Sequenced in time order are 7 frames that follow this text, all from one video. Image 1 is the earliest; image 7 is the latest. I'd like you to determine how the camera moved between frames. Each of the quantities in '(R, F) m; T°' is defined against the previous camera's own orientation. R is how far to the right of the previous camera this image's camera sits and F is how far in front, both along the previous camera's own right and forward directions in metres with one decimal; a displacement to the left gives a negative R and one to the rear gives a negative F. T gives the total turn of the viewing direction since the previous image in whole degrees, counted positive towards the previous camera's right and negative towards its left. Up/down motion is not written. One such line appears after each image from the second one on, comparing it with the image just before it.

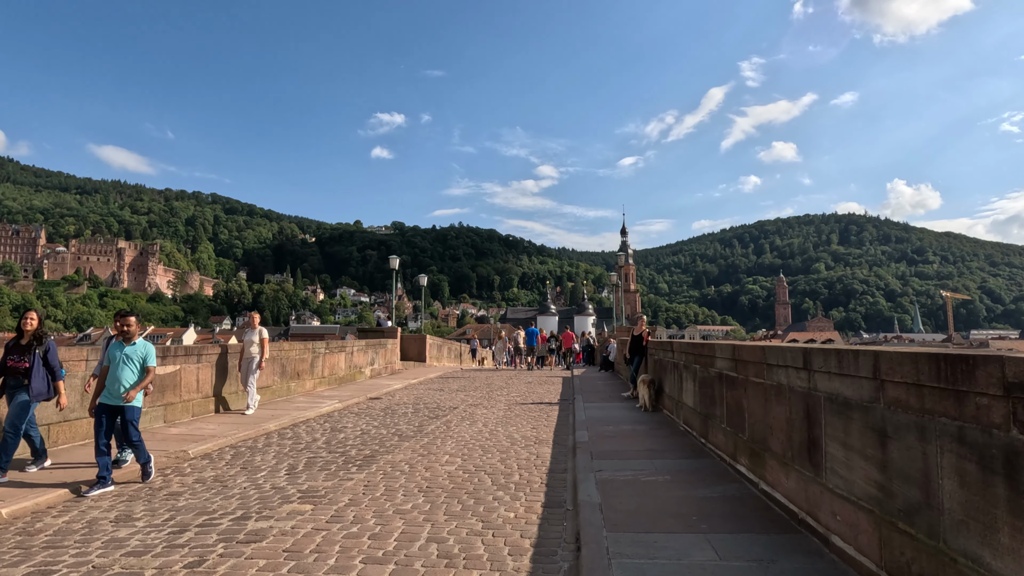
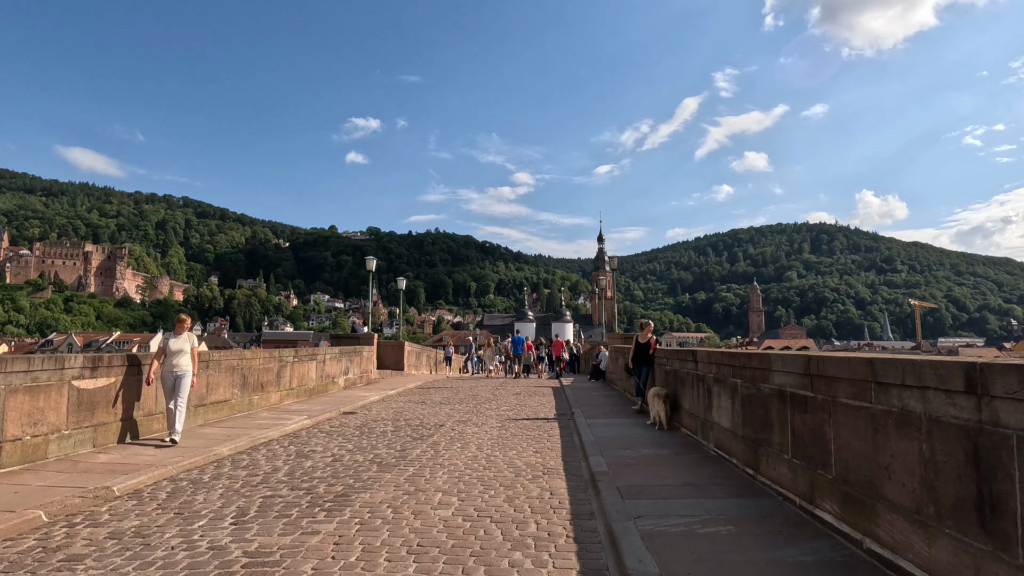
(-0.3, +1.1) m; +2°
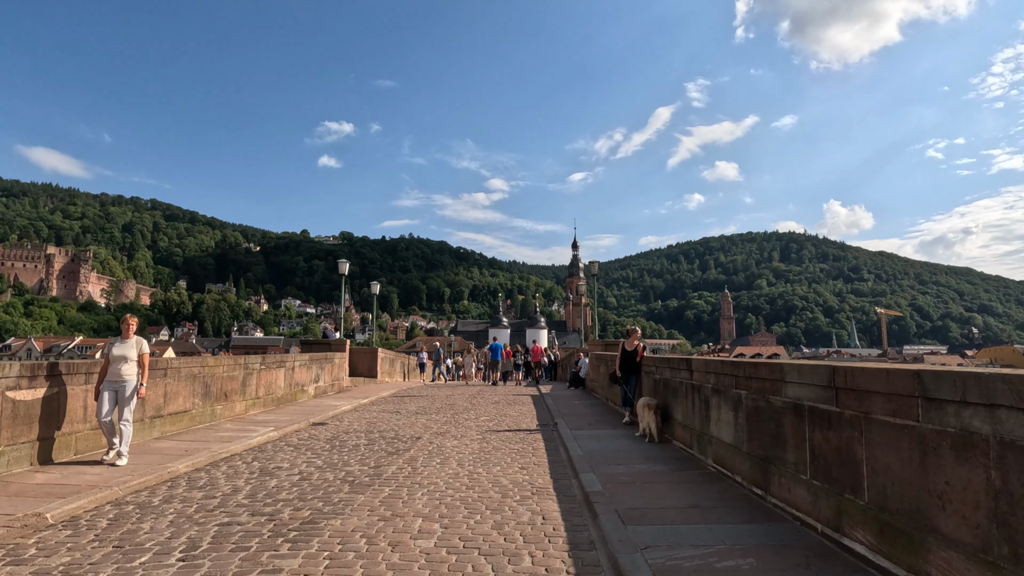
(-0.1, +0.5) m; +2°
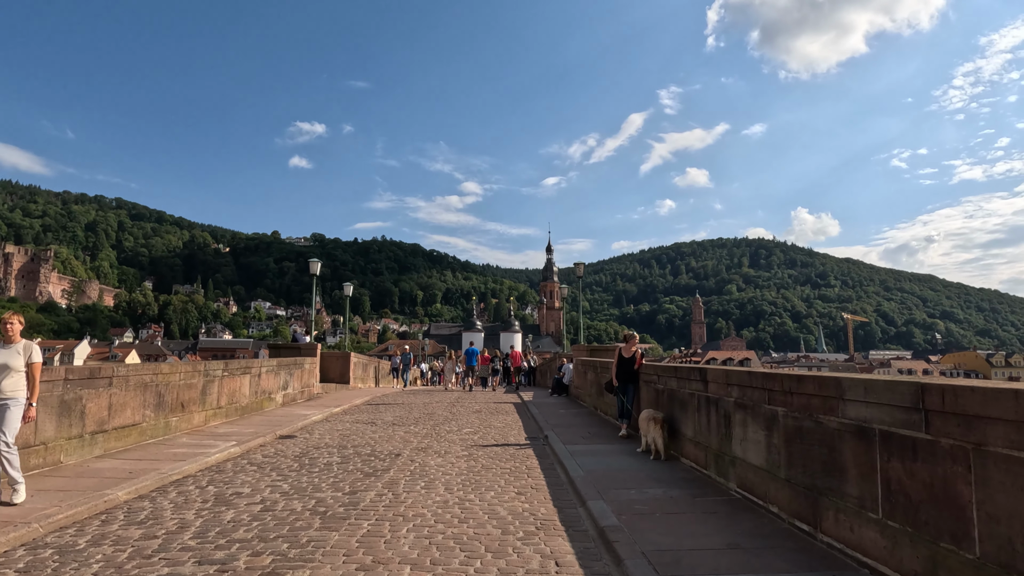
(-0.2, +0.7) m; +2°
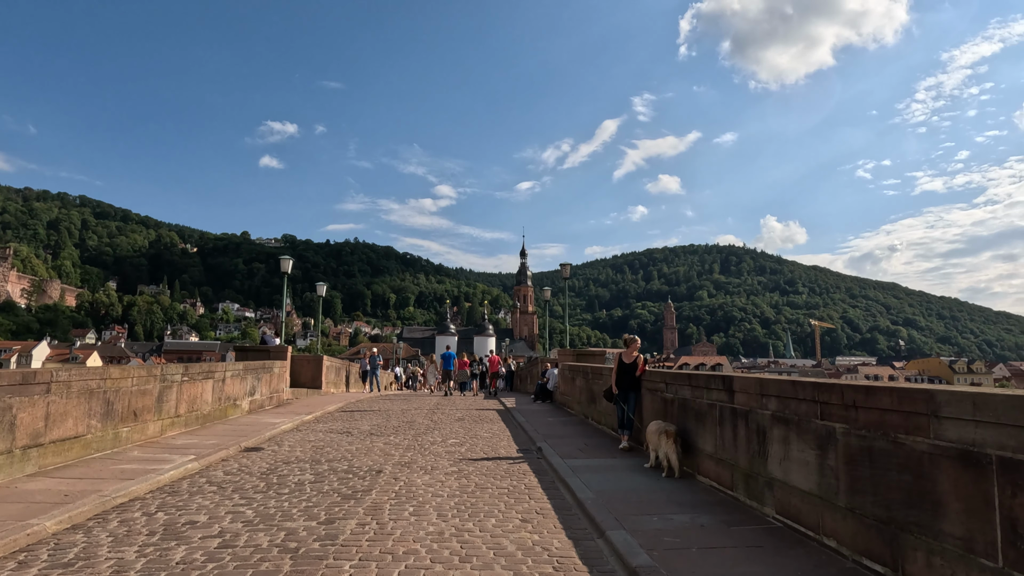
(-0.2, +0.7) m; +2°
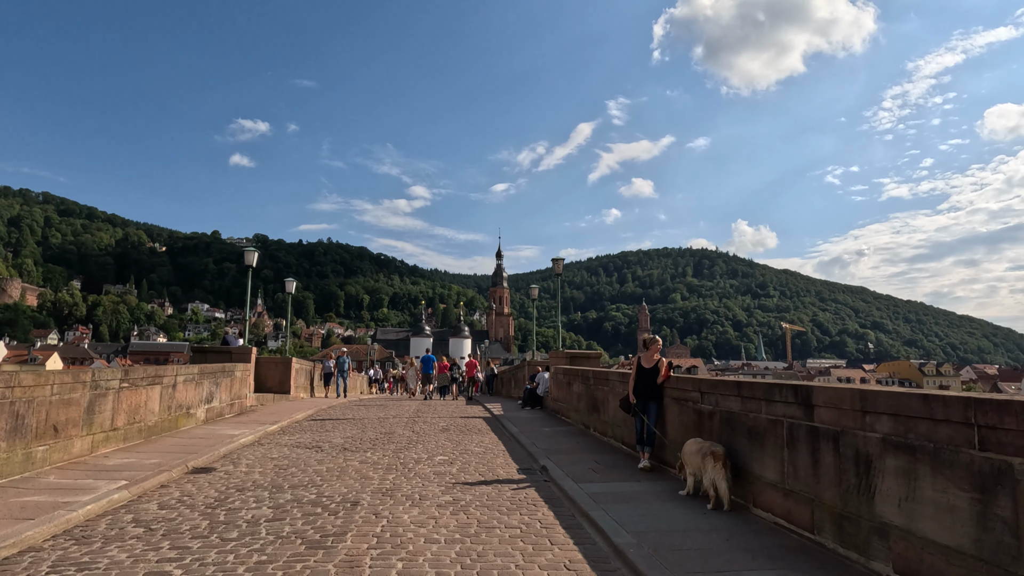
(-0.3, +1.2) m; +2°
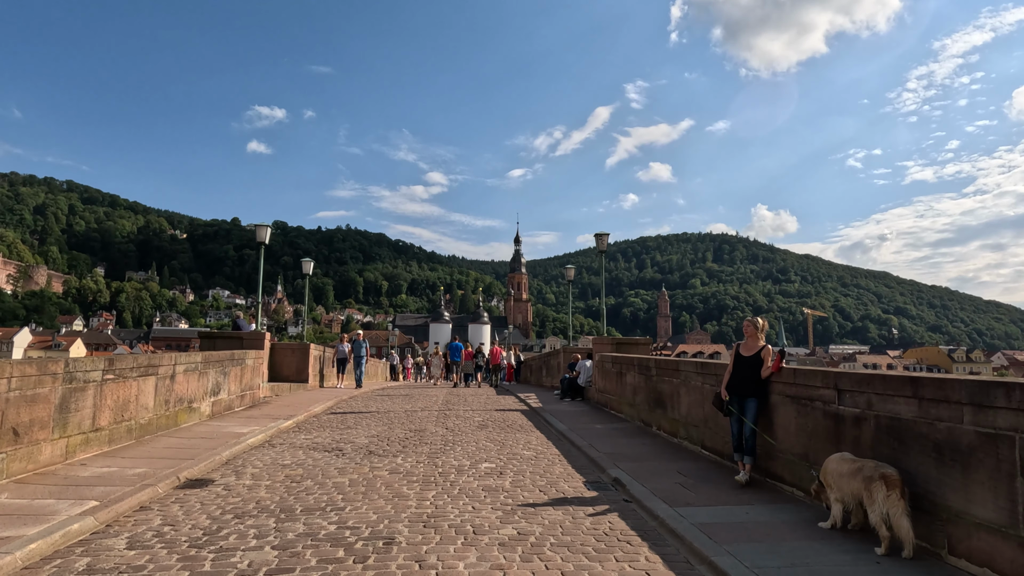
(-0.4, +1.4) m; -1°
